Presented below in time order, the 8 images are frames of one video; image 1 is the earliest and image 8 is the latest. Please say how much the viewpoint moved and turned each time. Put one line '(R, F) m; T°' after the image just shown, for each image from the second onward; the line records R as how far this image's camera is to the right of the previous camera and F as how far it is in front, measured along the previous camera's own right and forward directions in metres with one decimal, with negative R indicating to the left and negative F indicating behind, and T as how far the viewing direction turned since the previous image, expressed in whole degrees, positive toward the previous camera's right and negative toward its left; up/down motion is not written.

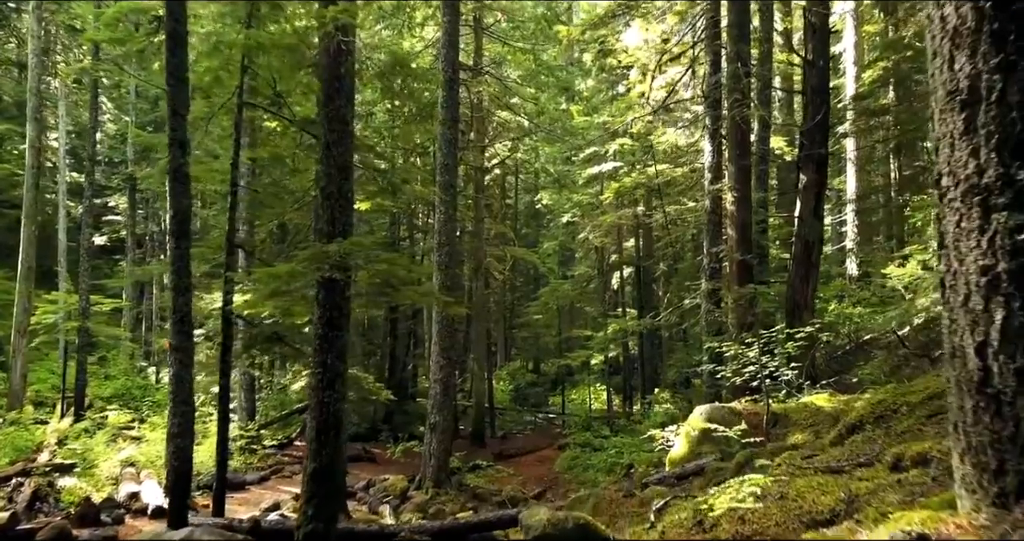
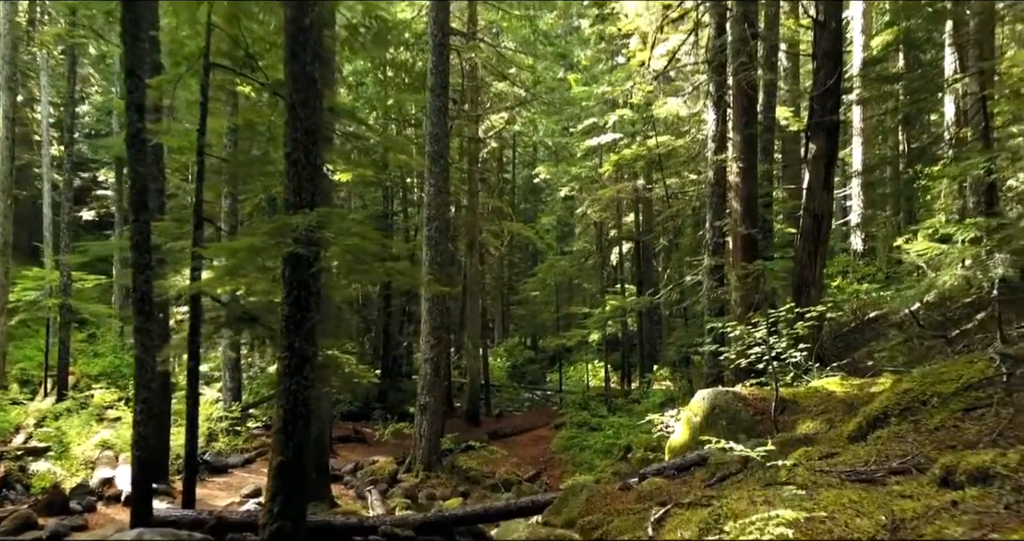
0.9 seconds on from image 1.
(+0.1, +0.6) m; 0°
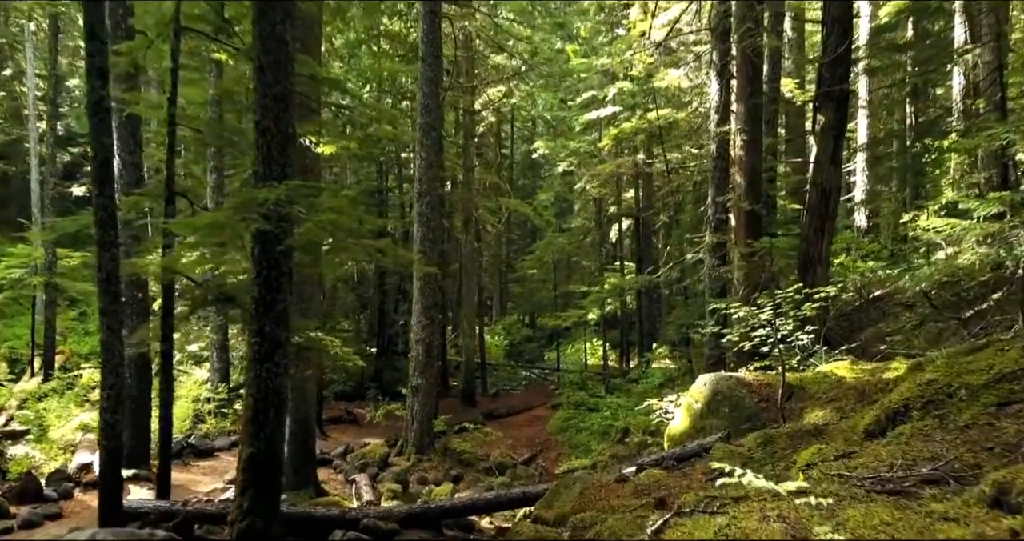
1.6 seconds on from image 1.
(+0.1, +0.5) m; 0°
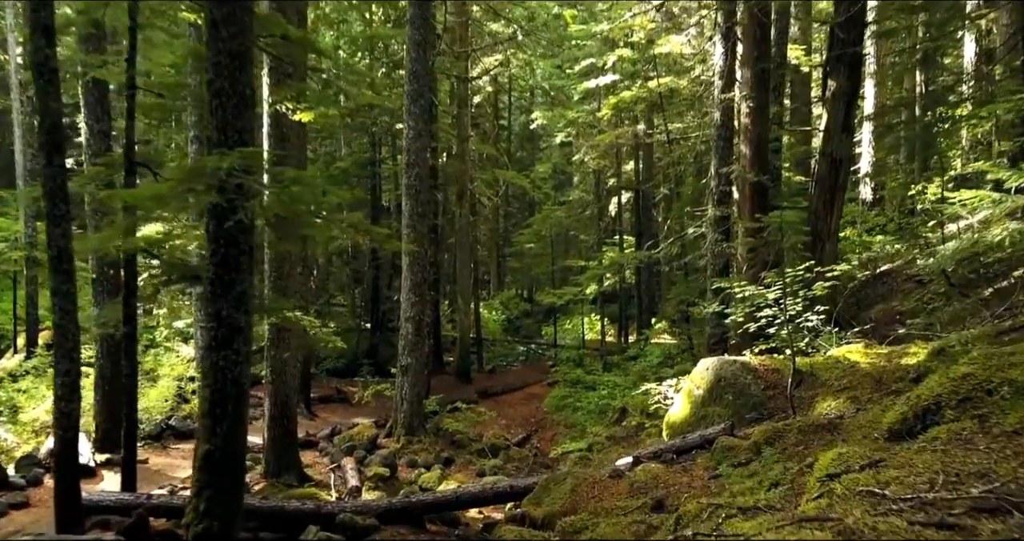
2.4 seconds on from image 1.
(+0.1, +0.6) m; 0°
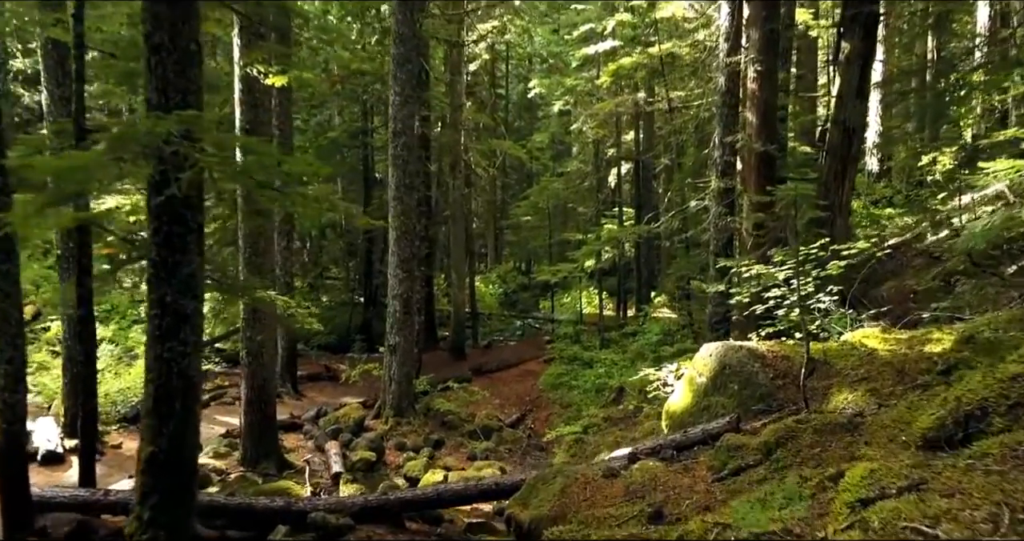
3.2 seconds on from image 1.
(+0.1, +0.6) m; 0°
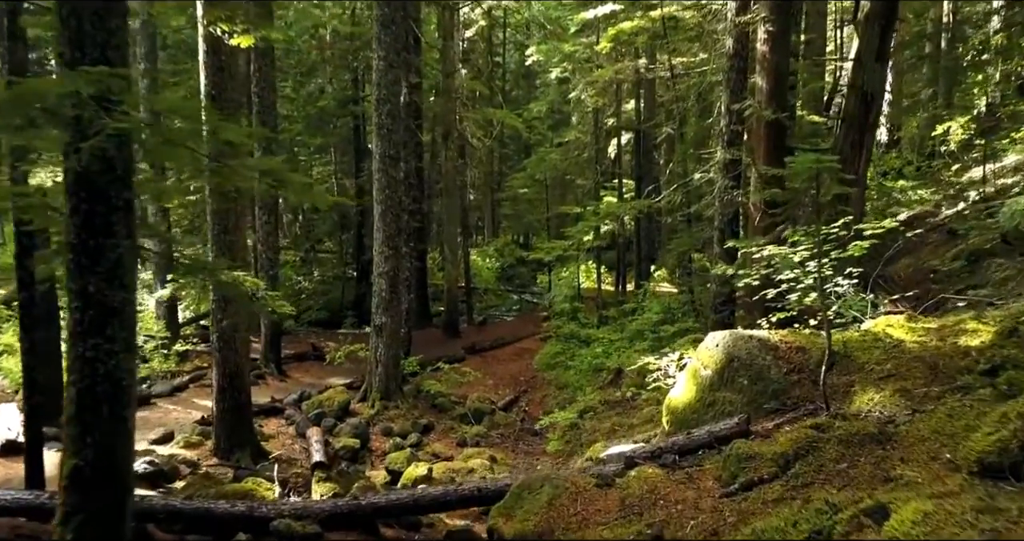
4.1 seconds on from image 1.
(+0.1, +0.7) m; 0°
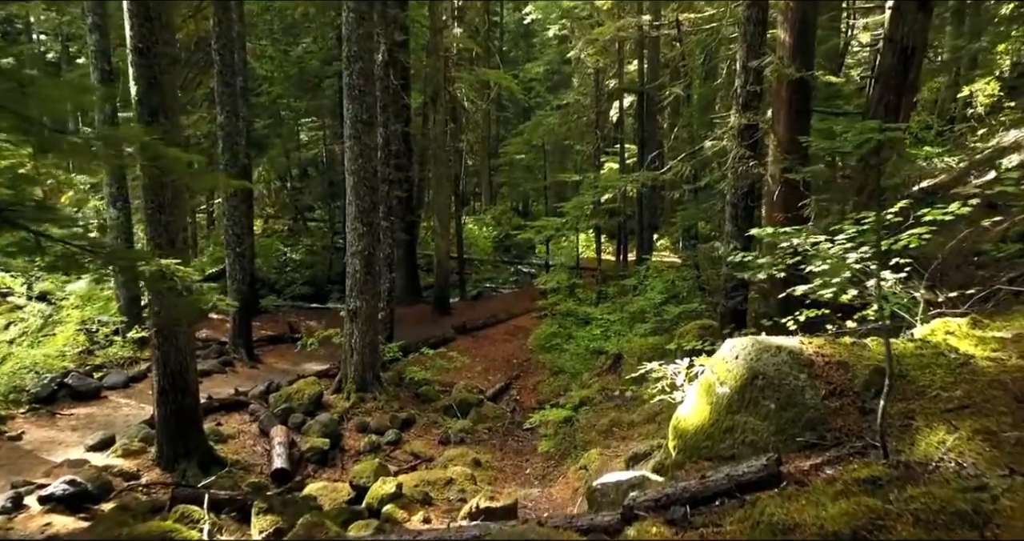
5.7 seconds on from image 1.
(+0.2, +1.1) m; 0°
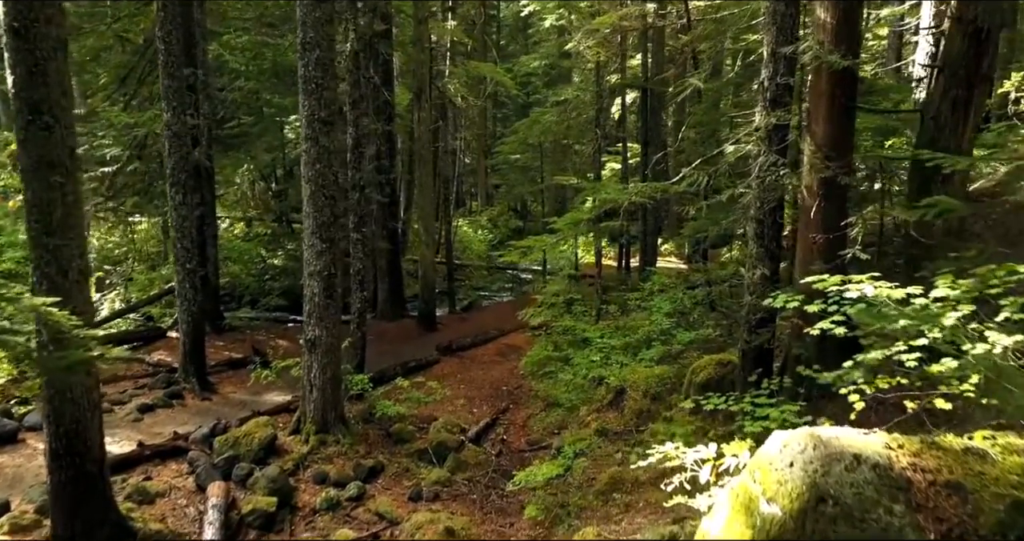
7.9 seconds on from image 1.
(+0.2, +1.5) m; 0°
